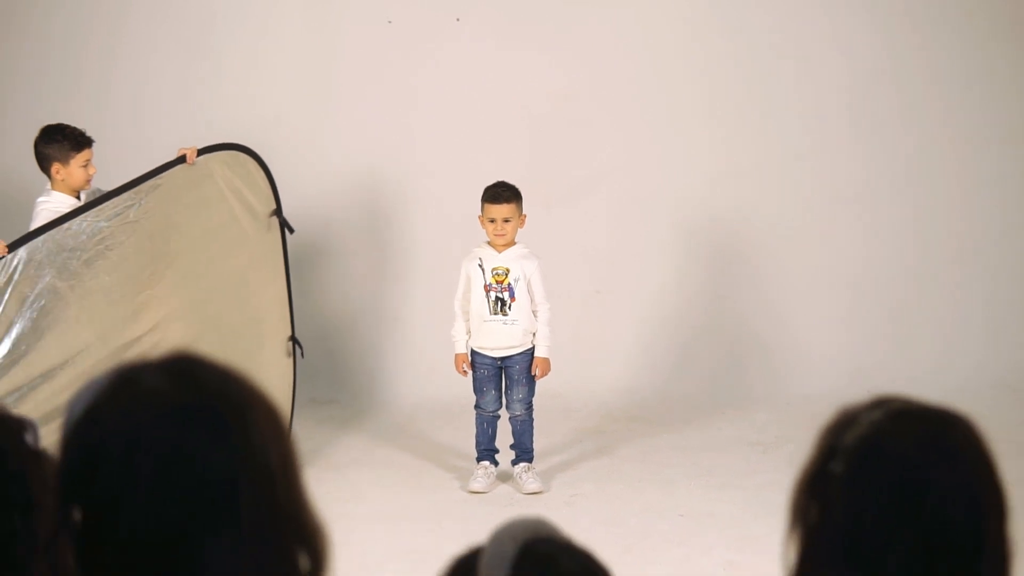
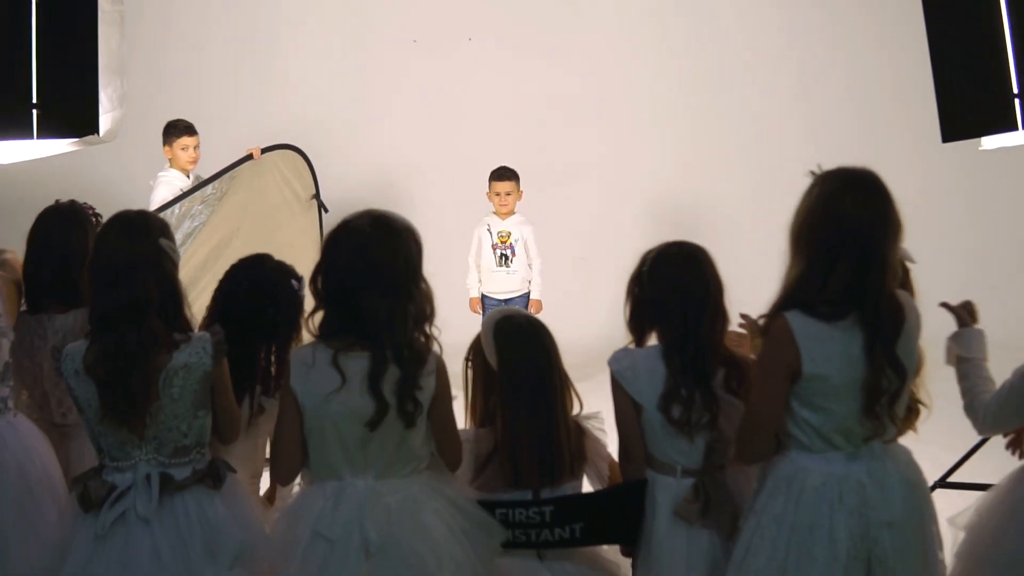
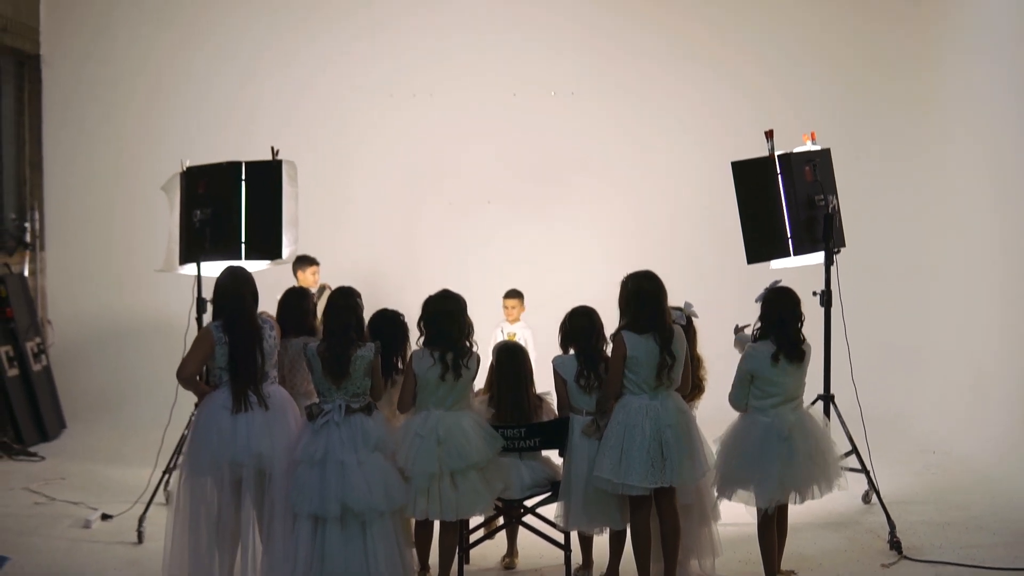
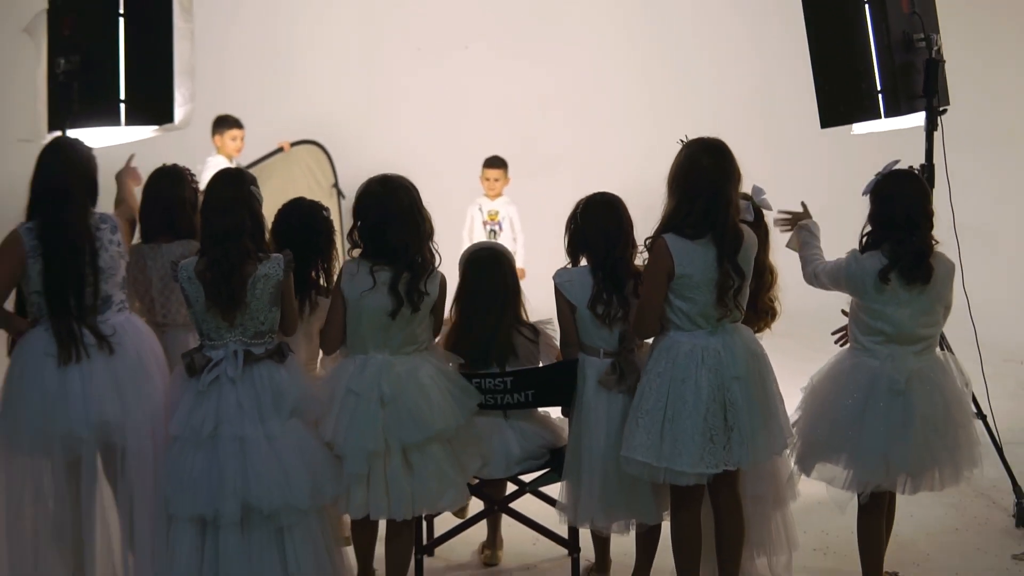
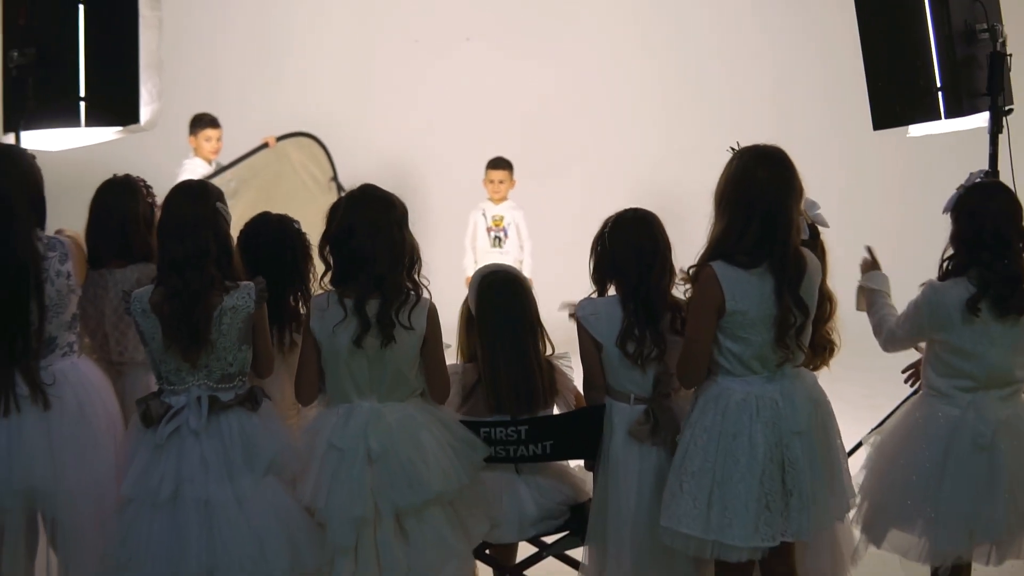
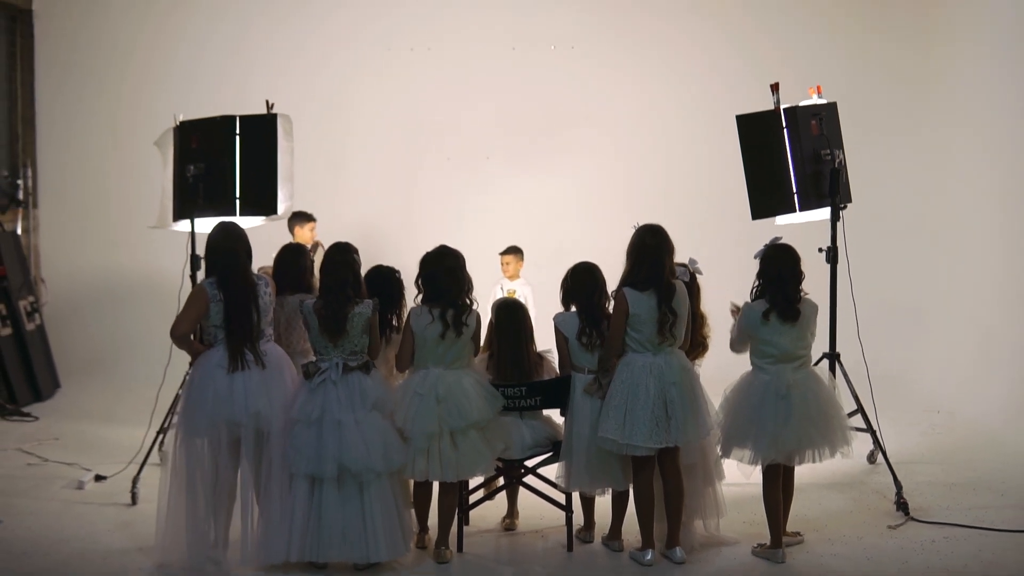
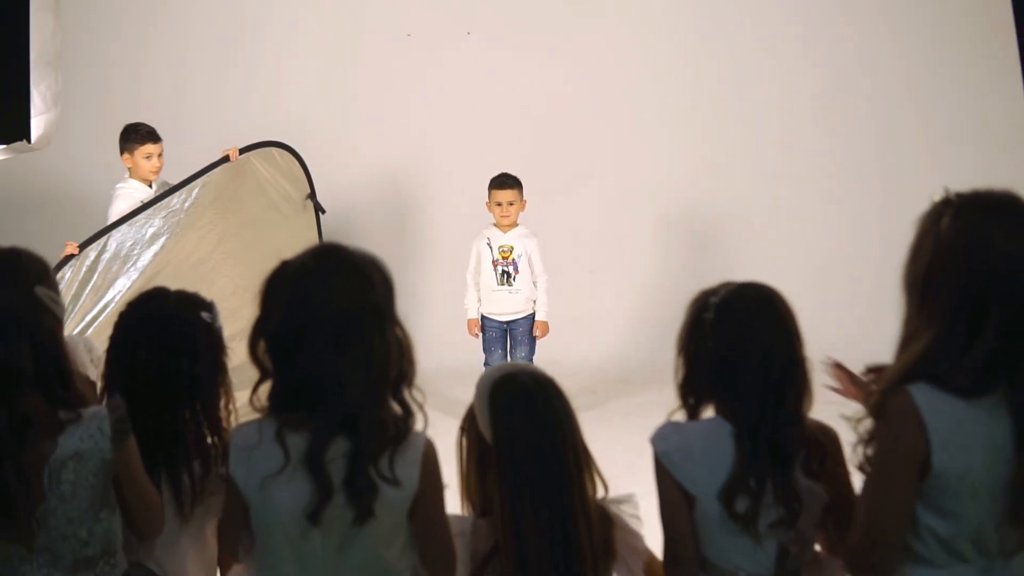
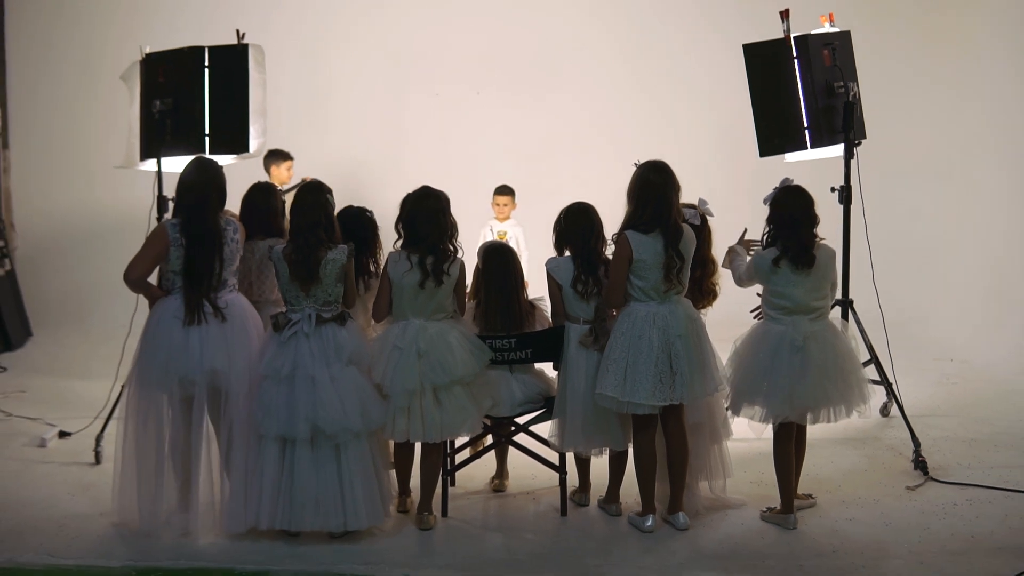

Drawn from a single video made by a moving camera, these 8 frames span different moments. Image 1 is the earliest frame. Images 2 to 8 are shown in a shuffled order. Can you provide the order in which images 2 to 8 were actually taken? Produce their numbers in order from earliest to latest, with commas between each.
7, 2, 5, 4, 8, 6, 3
